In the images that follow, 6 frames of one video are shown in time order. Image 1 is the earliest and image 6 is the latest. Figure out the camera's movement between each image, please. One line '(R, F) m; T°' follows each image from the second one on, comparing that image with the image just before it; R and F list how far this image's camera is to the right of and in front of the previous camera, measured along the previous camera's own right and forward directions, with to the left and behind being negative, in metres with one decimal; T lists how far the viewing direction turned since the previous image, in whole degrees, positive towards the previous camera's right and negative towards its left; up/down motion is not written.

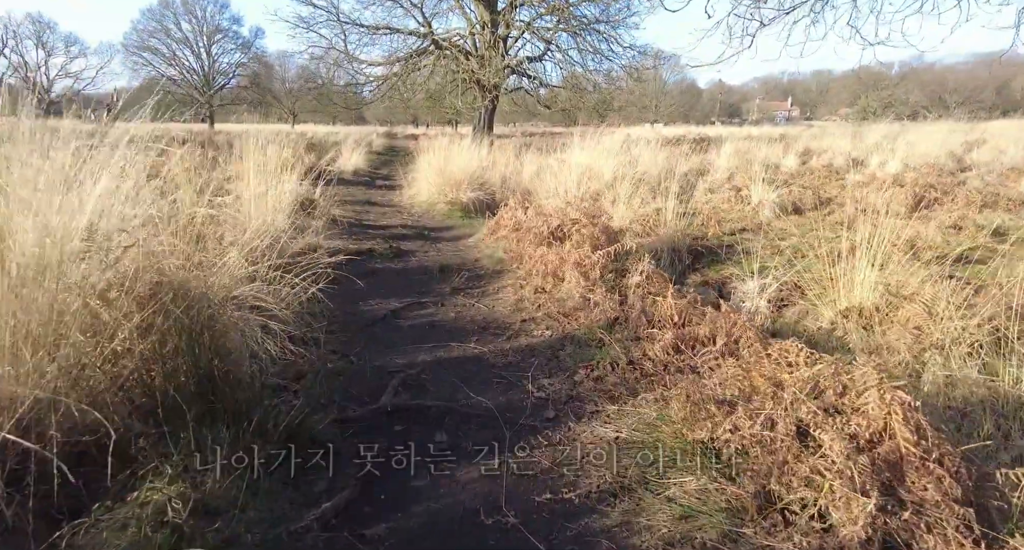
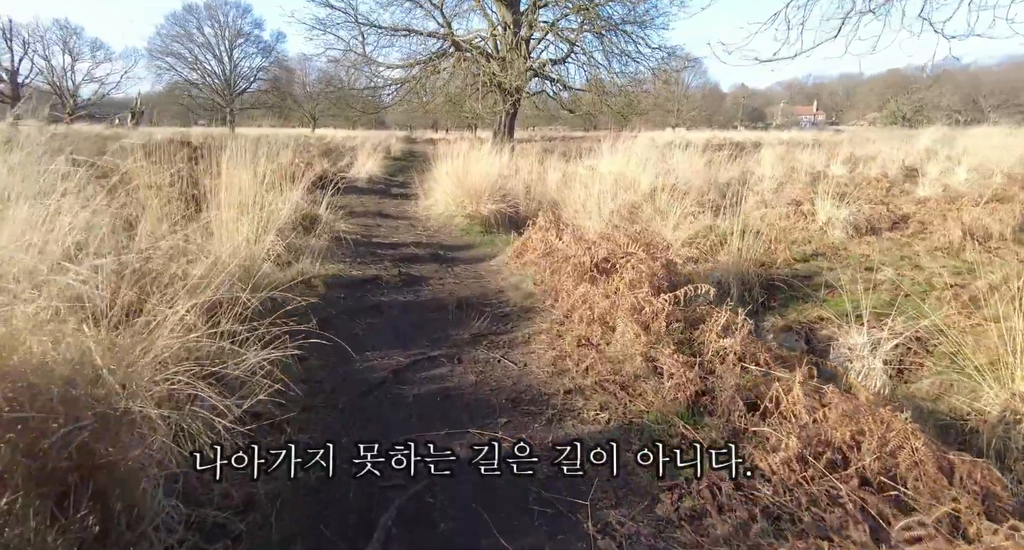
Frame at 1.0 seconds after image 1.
(-0.1, +1.0) m; -2°
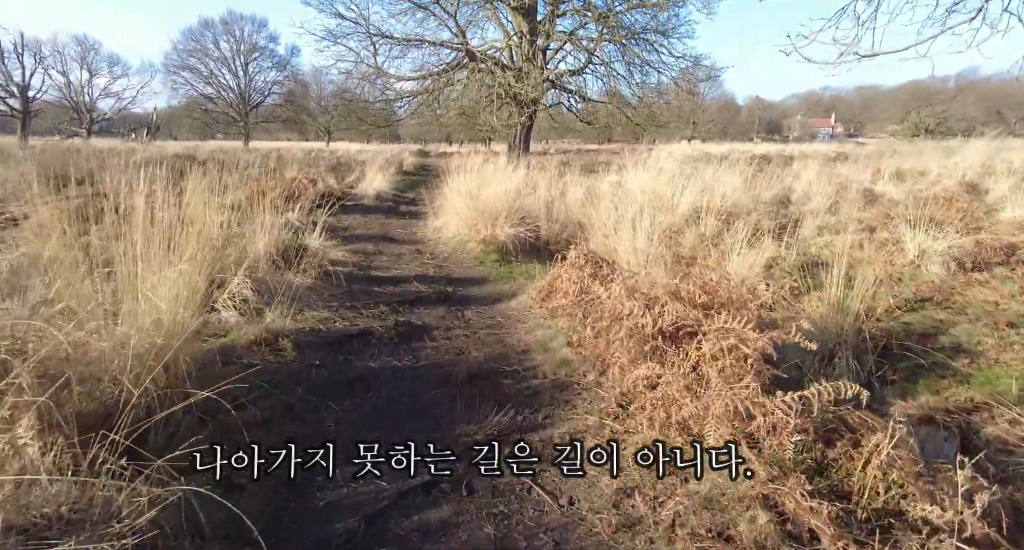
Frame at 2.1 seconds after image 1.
(-0.1, +1.1) m; -1°
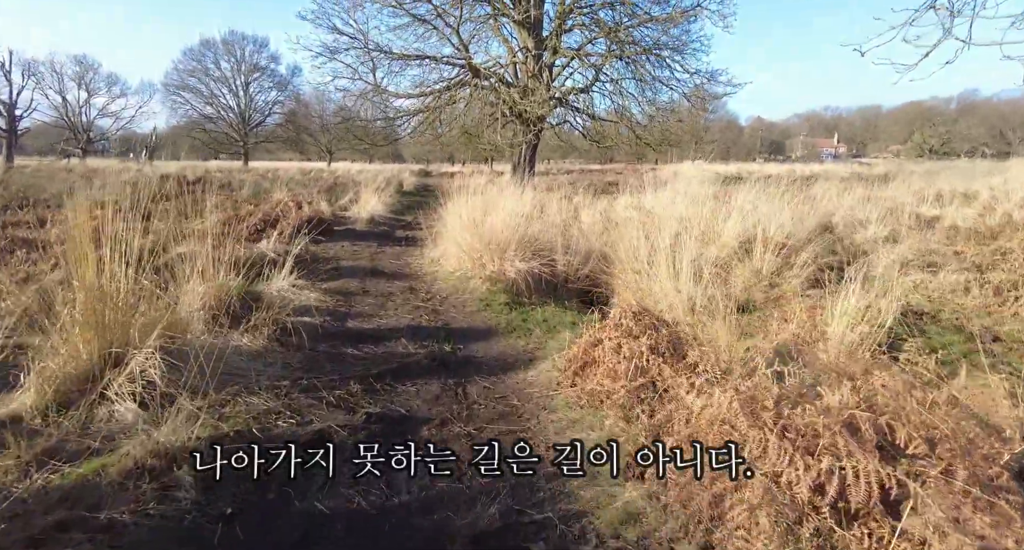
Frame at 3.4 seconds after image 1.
(-0.1, +1.3) m; 0°
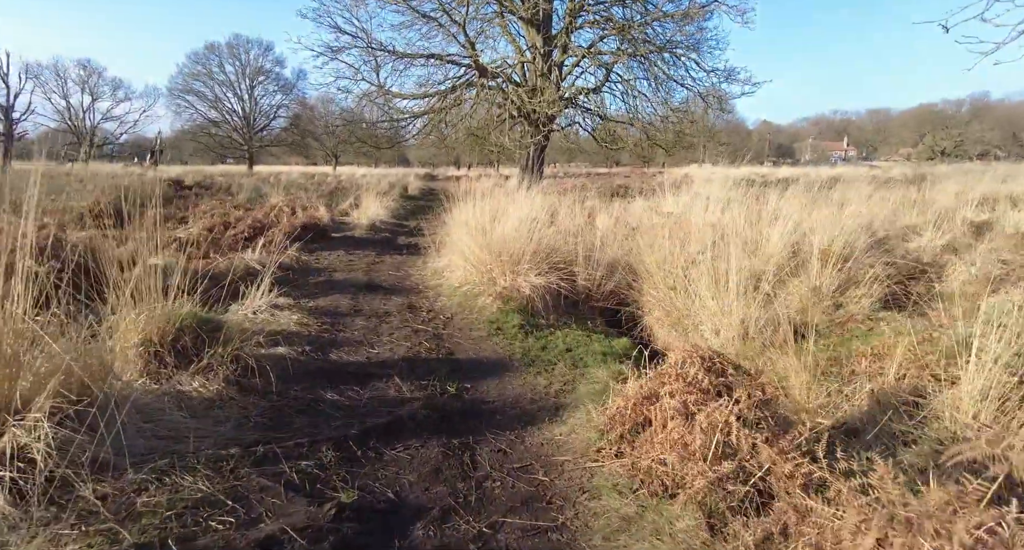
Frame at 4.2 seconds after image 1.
(-0.1, +0.9) m; -1°
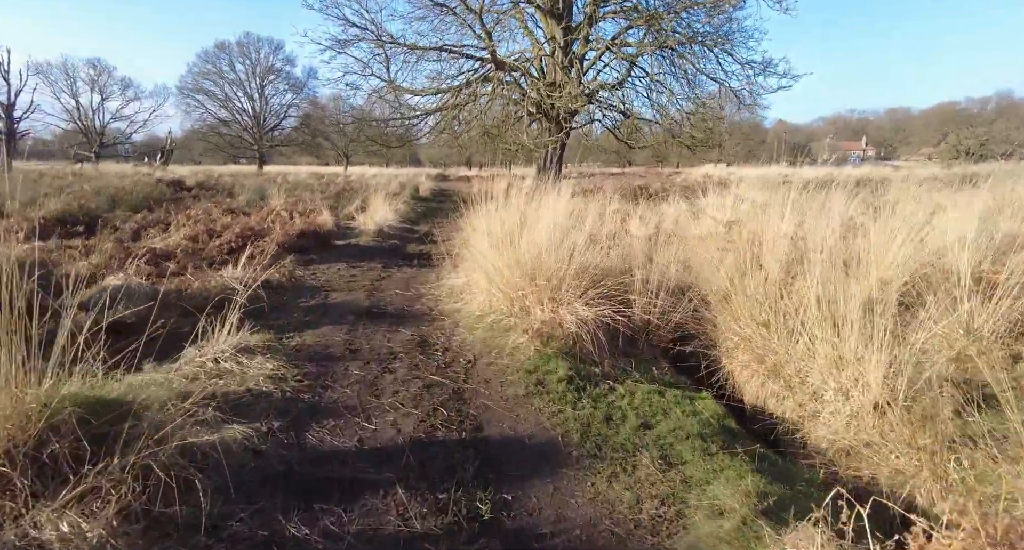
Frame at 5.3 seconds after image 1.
(-0.2, +1.3) m; -1°
